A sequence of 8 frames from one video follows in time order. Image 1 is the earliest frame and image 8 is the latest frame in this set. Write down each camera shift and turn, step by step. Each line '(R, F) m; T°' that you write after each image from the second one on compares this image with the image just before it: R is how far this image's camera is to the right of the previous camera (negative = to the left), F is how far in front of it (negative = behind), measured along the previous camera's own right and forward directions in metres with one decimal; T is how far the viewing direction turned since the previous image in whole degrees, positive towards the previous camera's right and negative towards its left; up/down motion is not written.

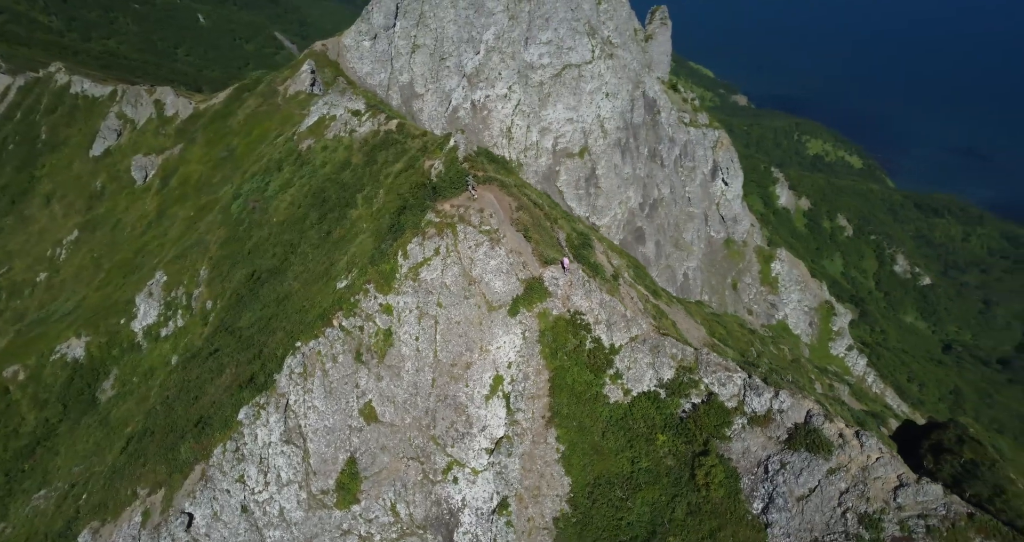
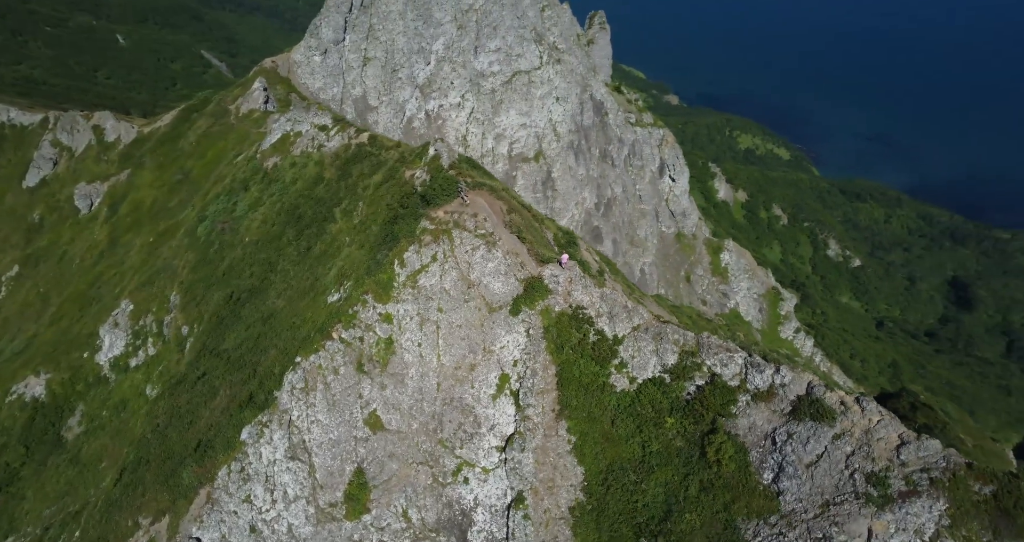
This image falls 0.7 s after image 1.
(-2.4, -0.9) m; +4°
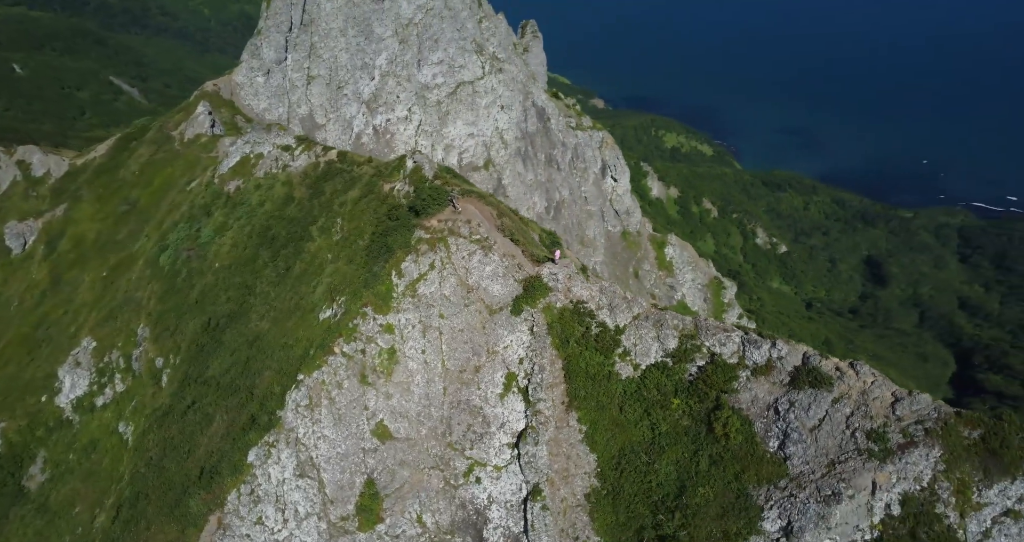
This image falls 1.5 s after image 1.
(-2.9, -1.2) m; +5°
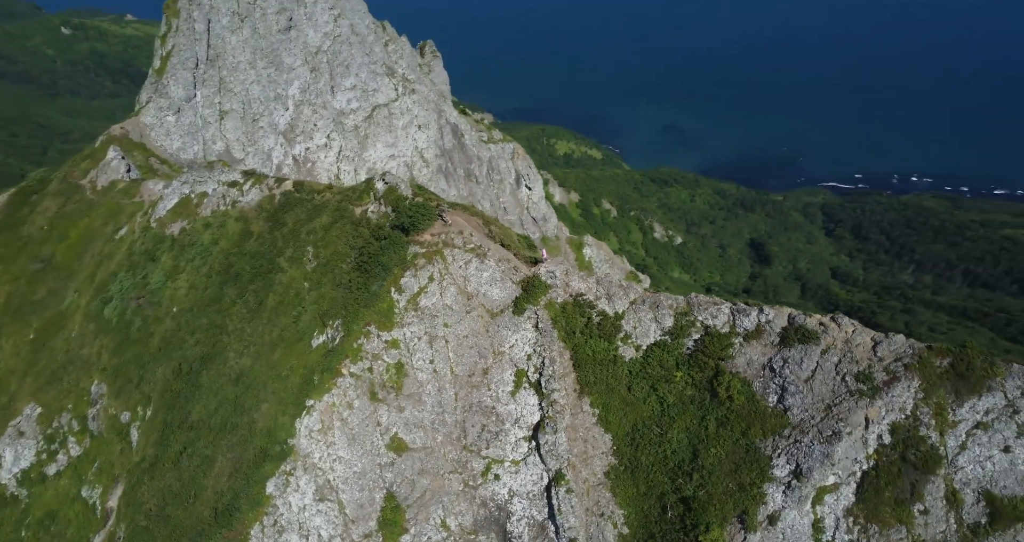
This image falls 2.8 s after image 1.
(-4.9, -1.9) m; +7°
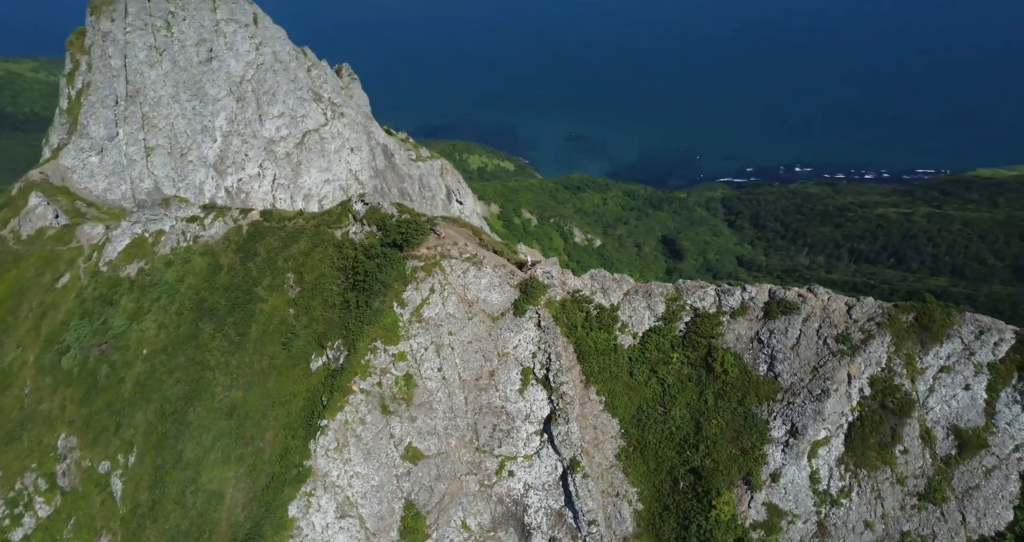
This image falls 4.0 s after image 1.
(-4.3, -2.0) m; +6°
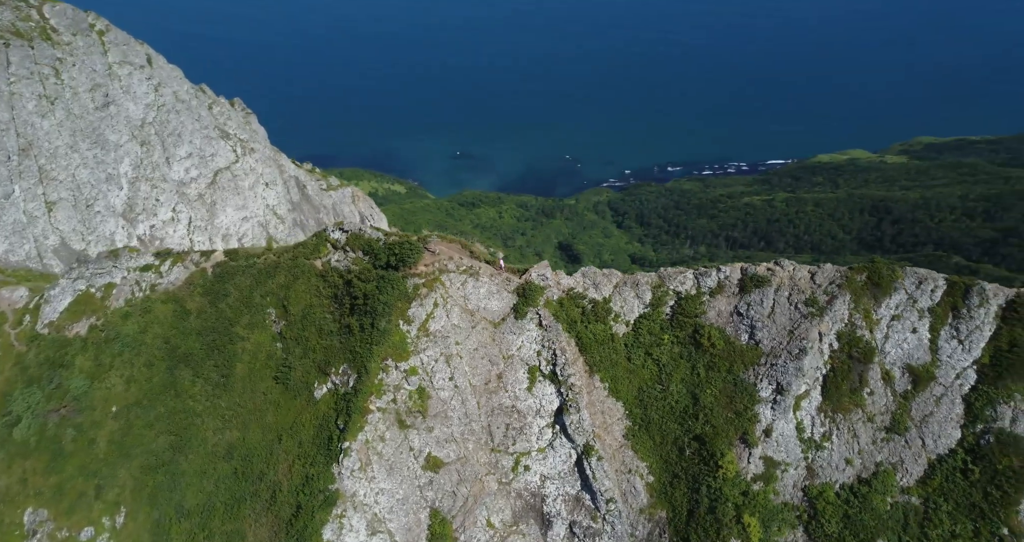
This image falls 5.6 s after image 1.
(-5.9, -2.5) m; +8°
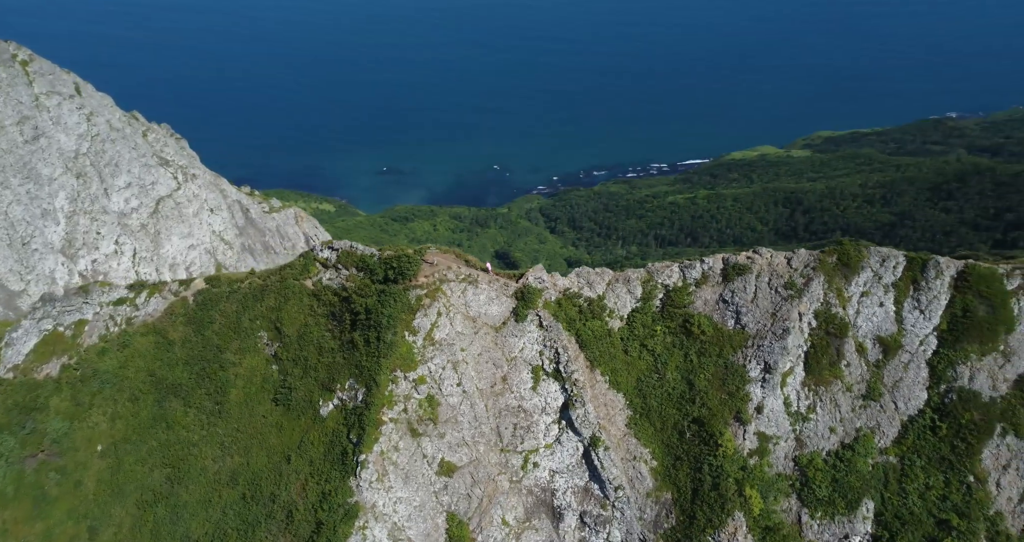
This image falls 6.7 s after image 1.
(-4.0, -1.7) m; +5°
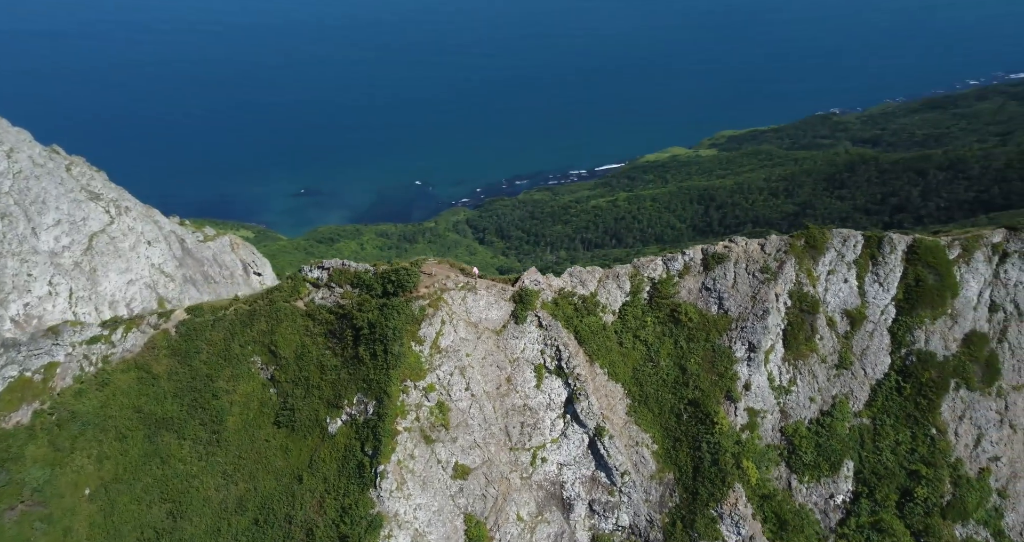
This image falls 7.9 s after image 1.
(-4.6, -1.8) m; +6°
